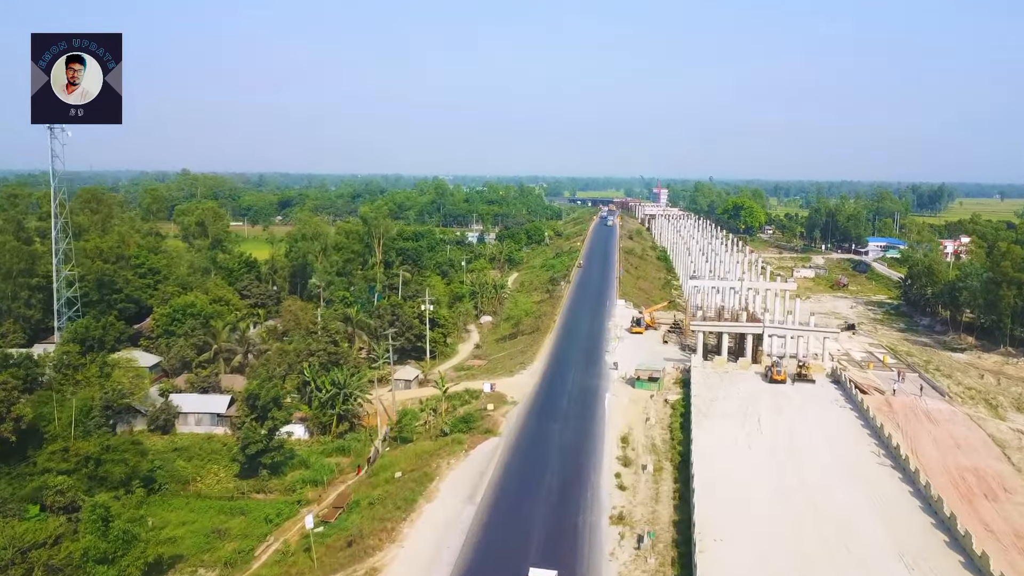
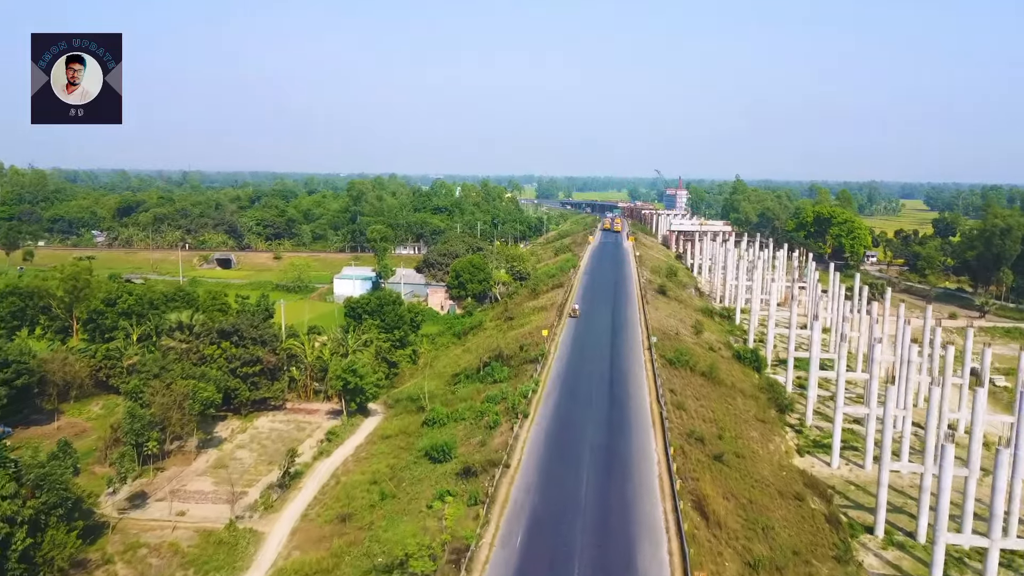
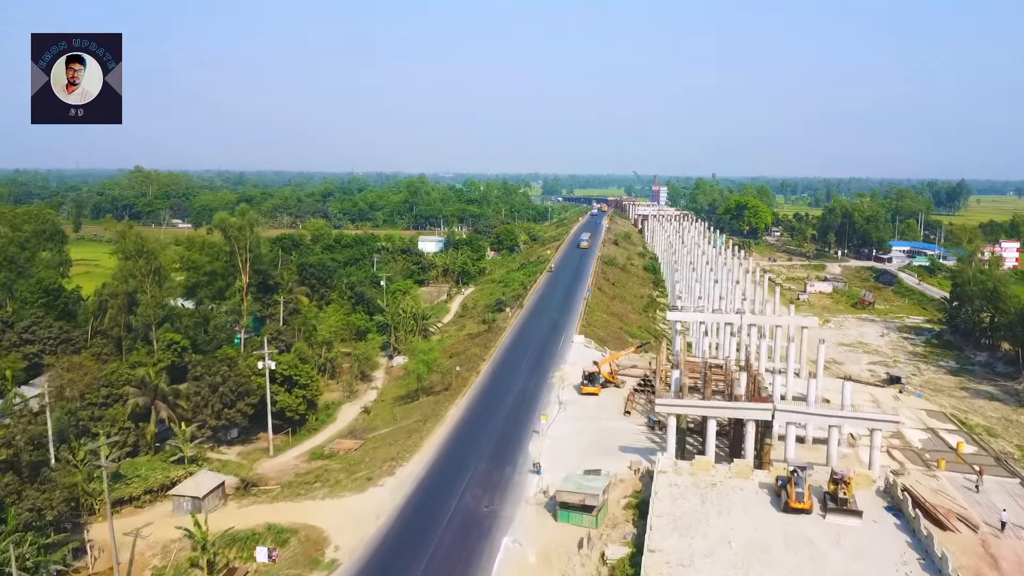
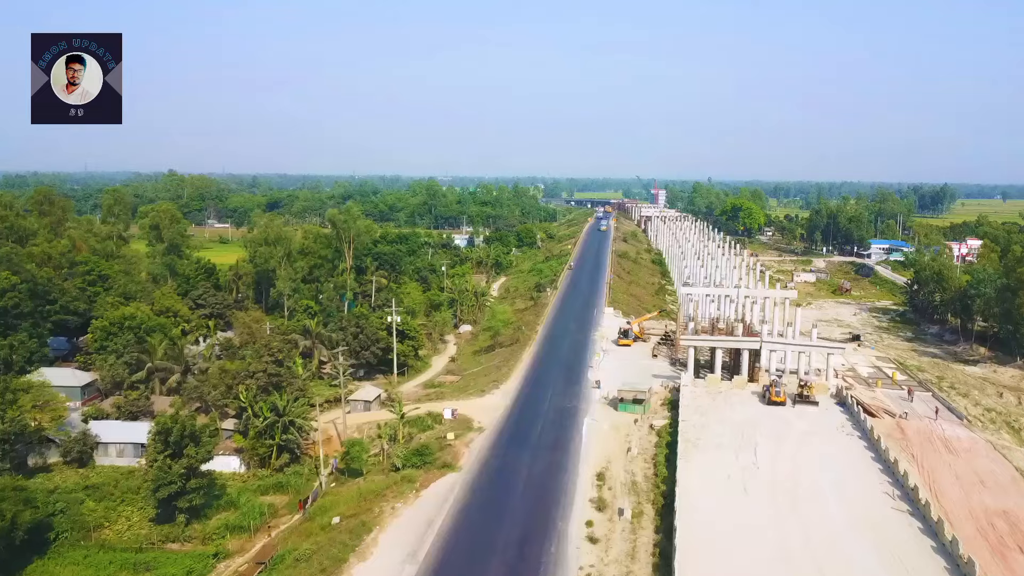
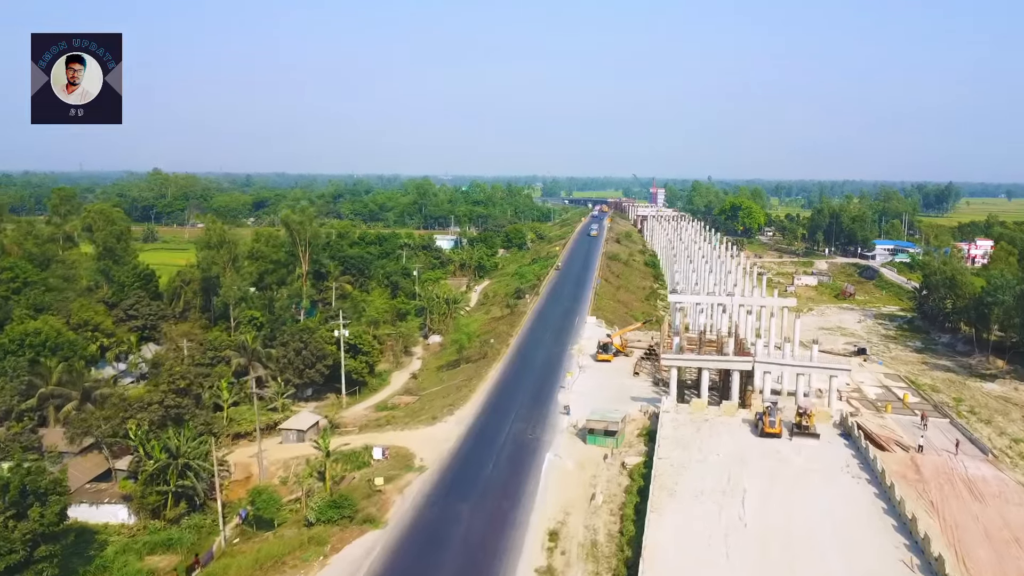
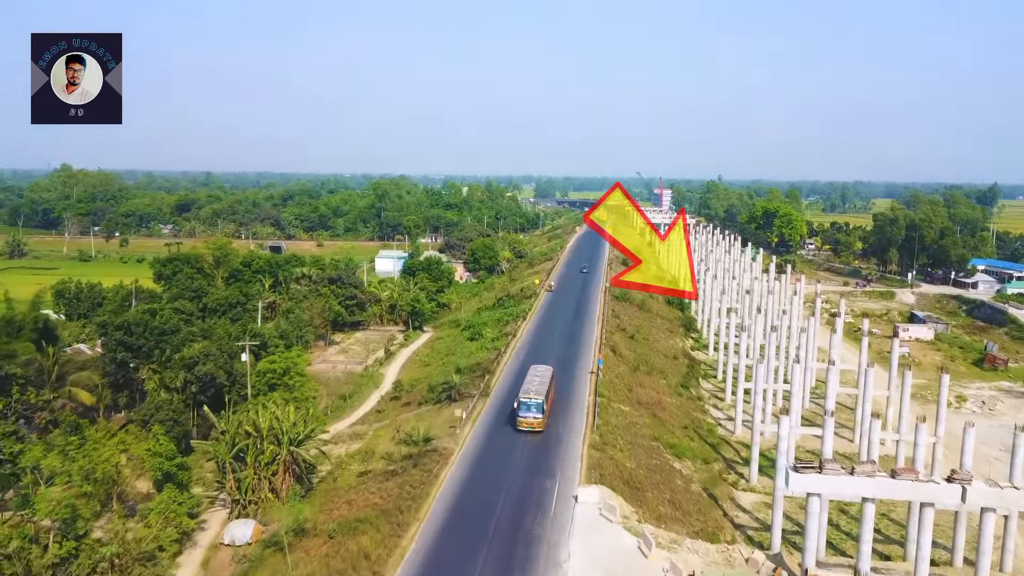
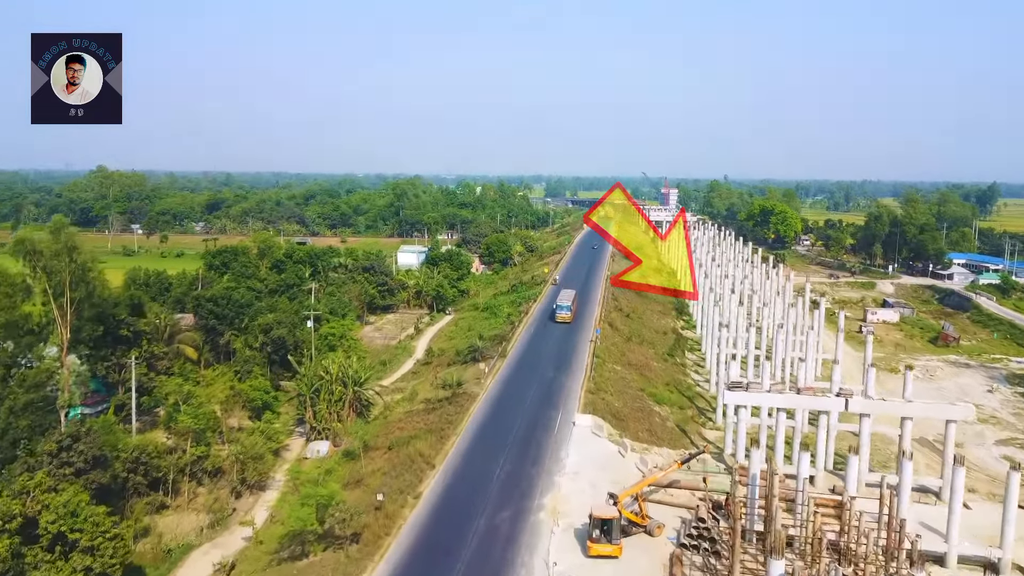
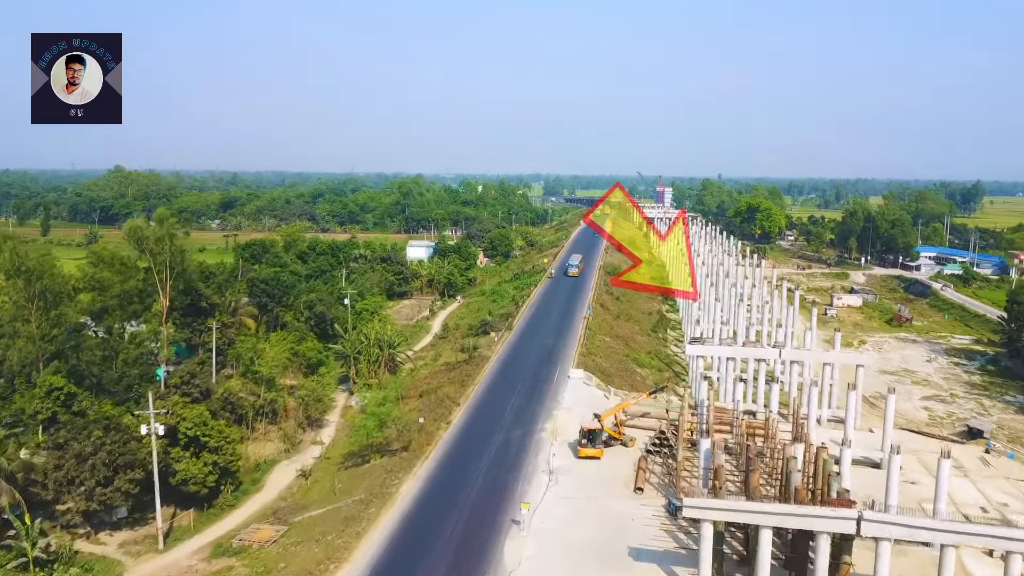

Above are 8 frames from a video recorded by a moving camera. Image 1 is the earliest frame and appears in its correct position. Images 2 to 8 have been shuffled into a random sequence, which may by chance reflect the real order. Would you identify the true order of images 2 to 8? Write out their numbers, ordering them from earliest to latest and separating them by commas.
4, 5, 3, 8, 7, 6, 2
